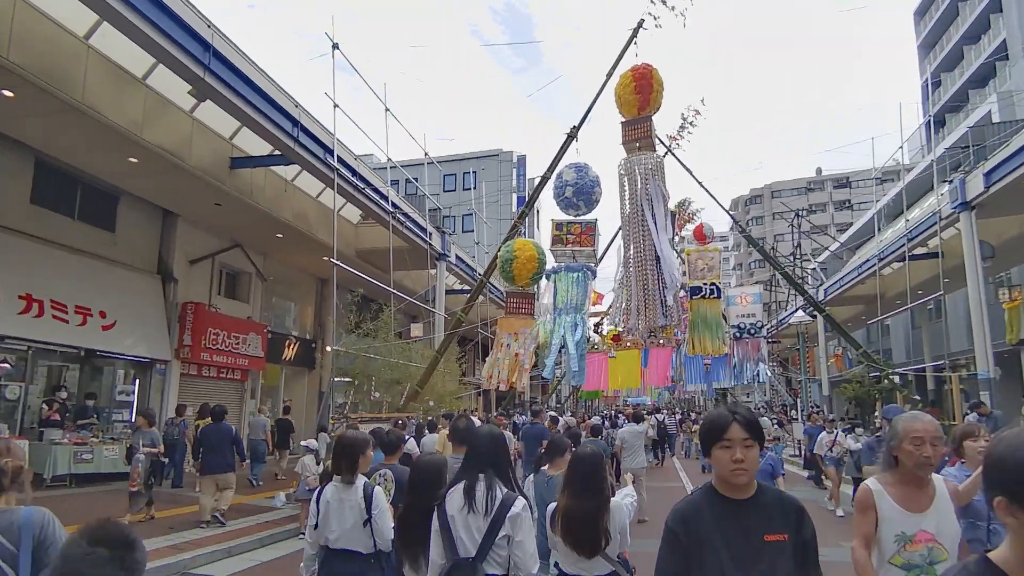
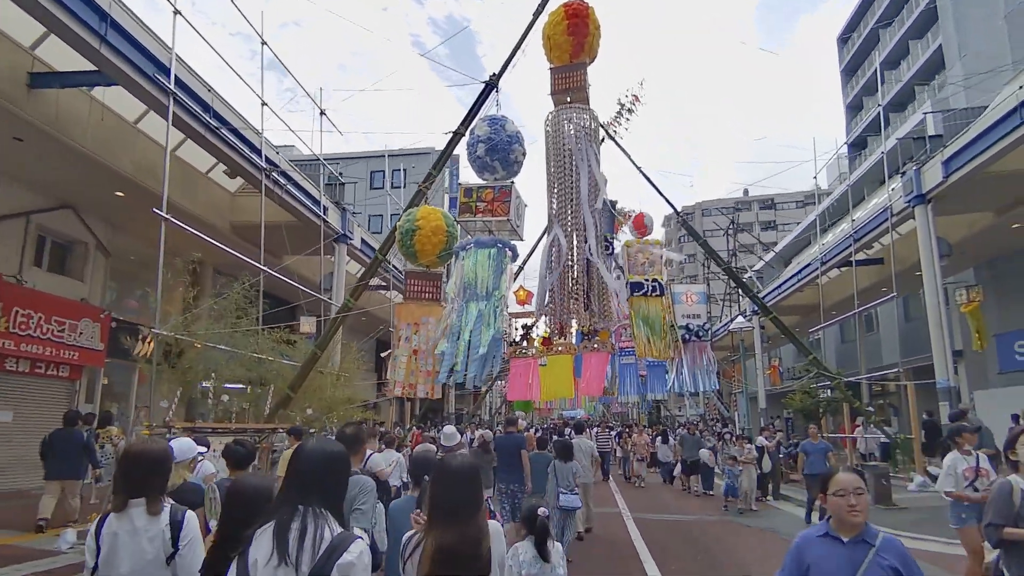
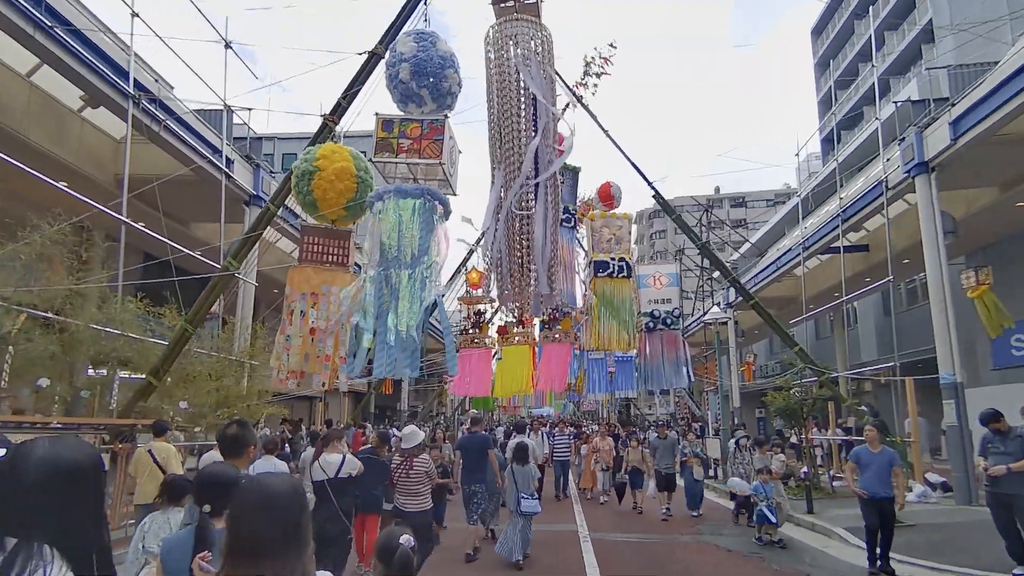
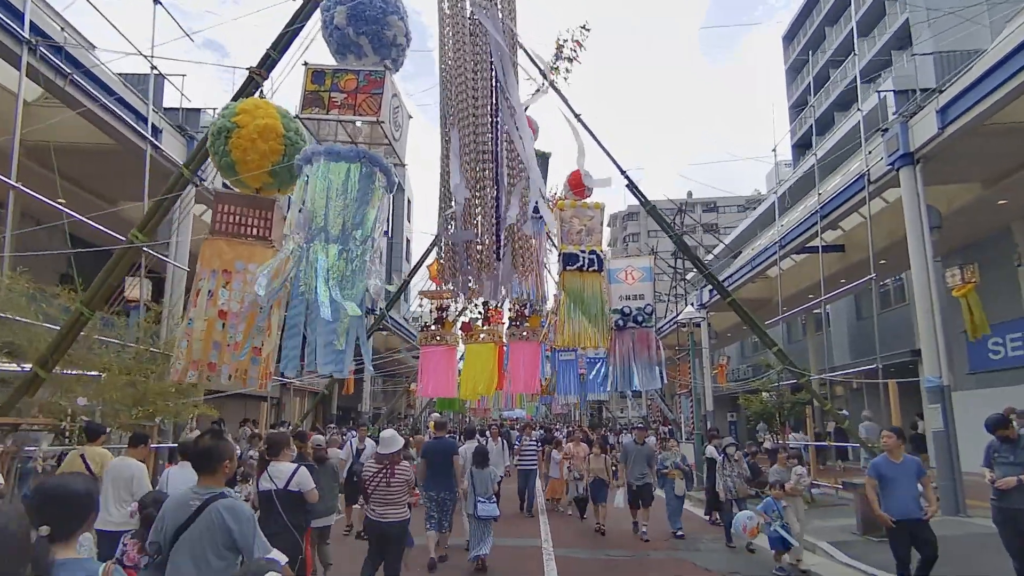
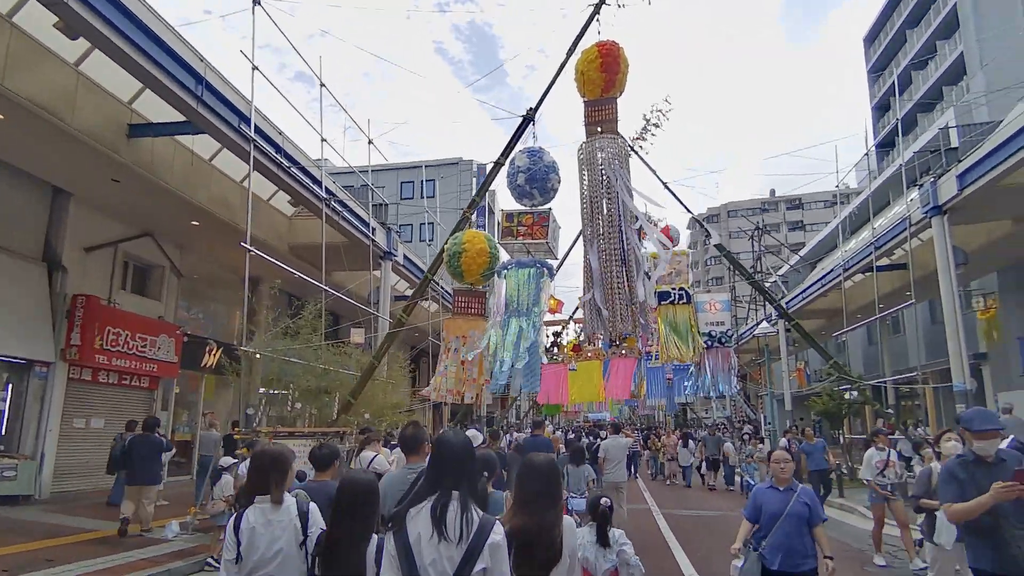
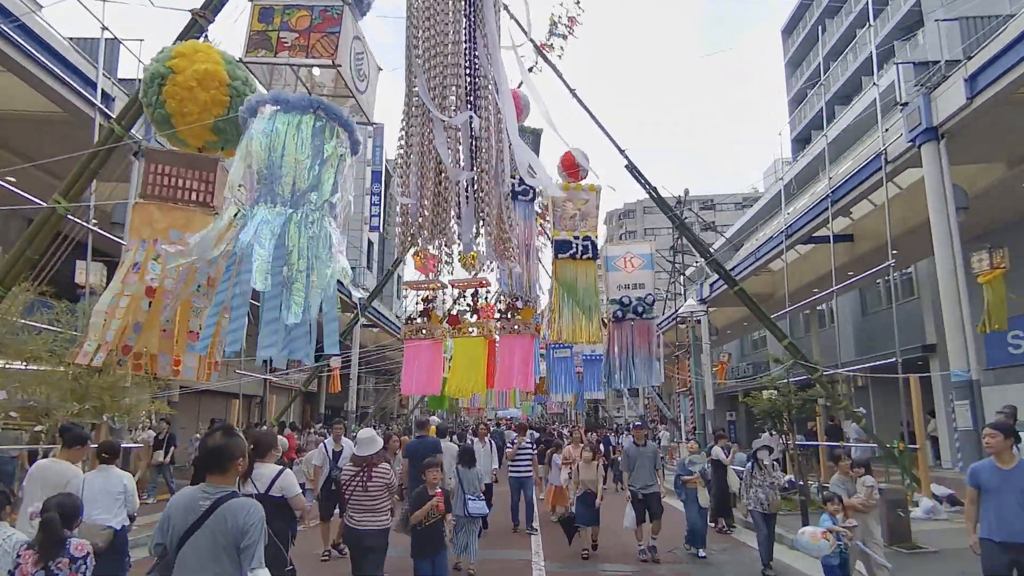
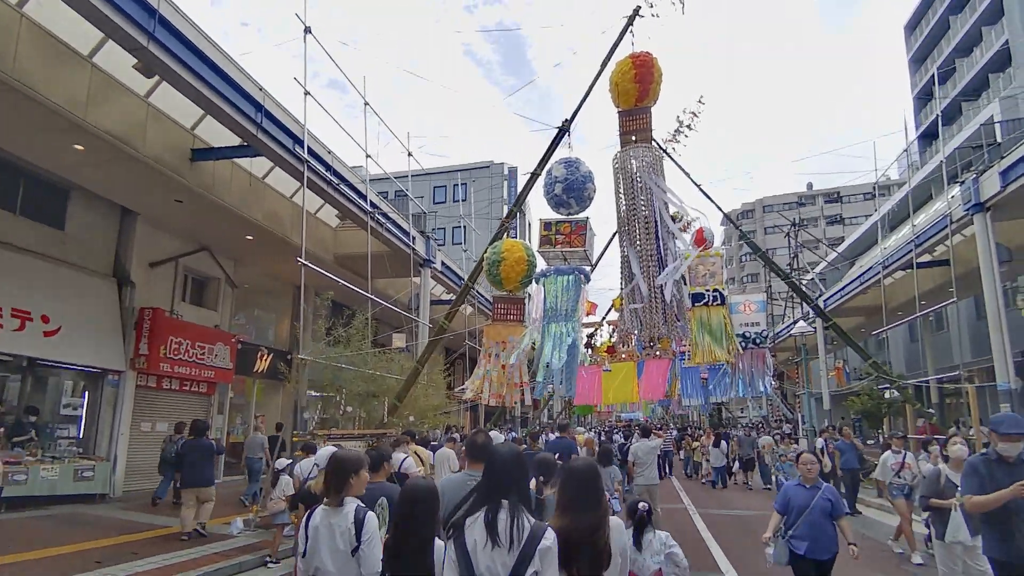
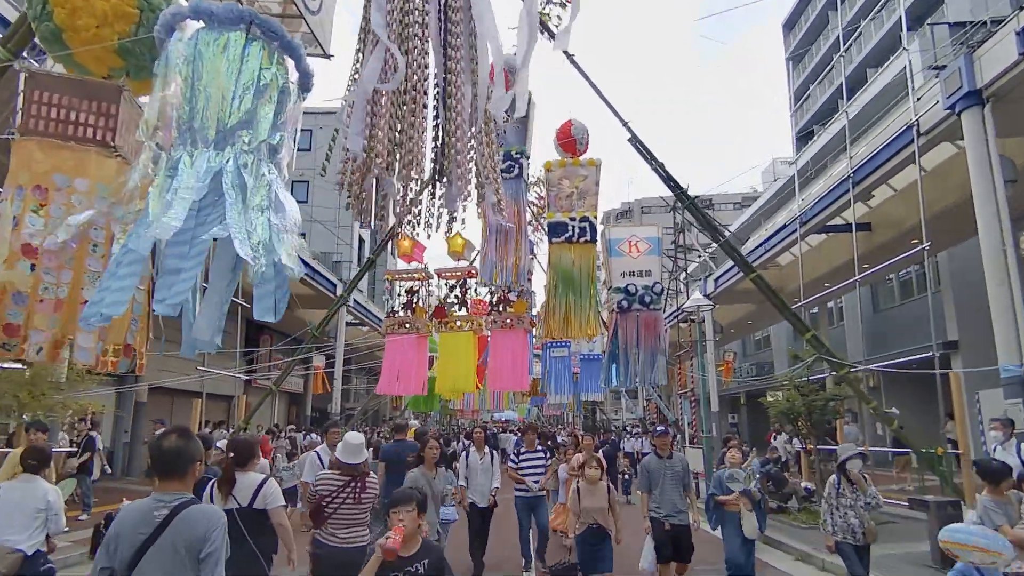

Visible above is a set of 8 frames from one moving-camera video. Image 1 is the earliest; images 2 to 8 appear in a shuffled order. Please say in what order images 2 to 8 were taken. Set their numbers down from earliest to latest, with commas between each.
7, 5, 2, 3, 4, 6, 8
